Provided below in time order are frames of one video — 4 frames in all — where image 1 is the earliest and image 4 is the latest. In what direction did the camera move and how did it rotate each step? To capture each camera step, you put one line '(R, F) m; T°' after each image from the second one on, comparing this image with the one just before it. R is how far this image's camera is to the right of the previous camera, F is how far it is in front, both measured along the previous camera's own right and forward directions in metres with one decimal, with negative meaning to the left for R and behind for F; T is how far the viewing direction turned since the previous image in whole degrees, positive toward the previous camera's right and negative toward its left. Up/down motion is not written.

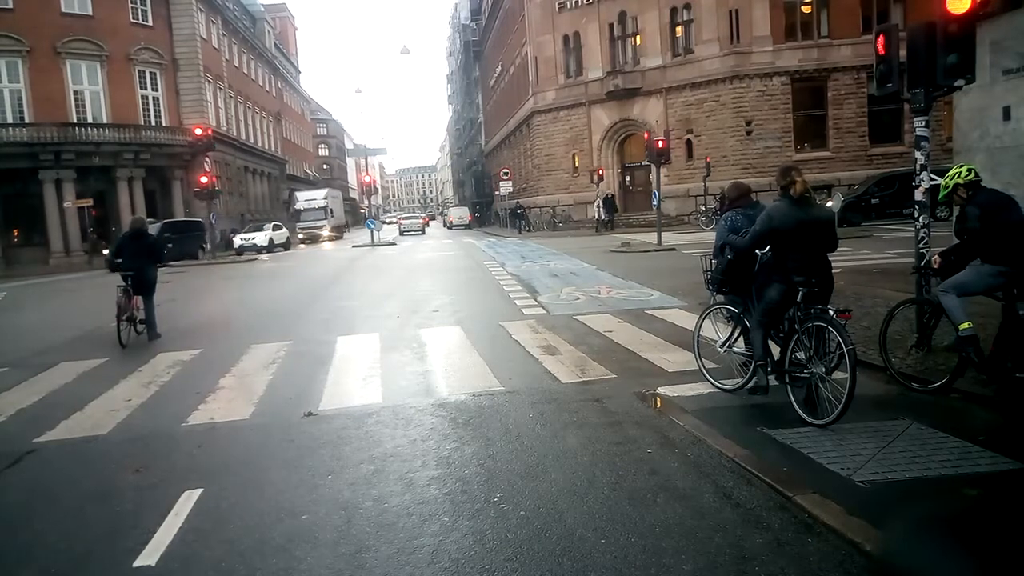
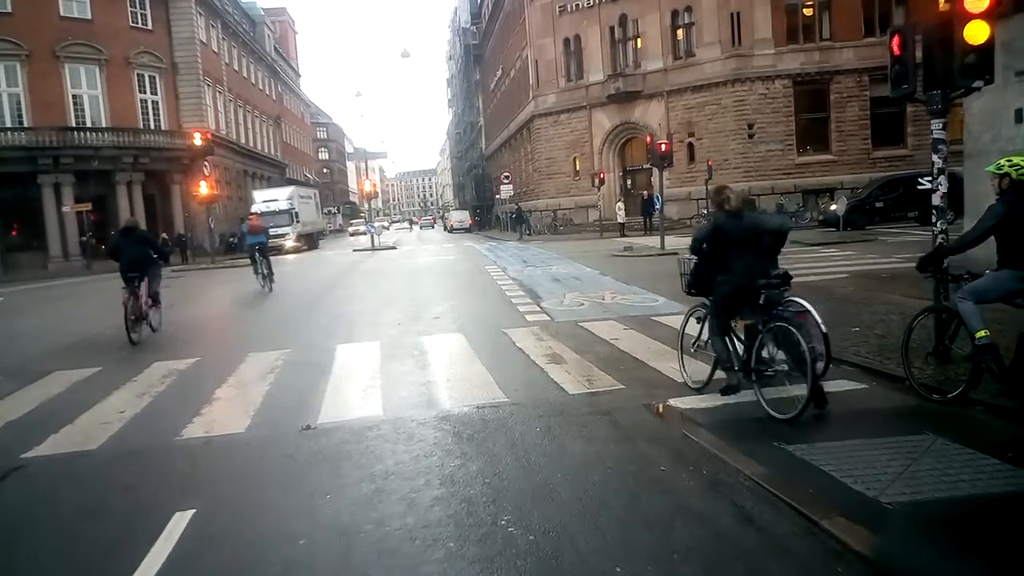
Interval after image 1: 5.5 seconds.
(0.0, +0.2) m; 0°
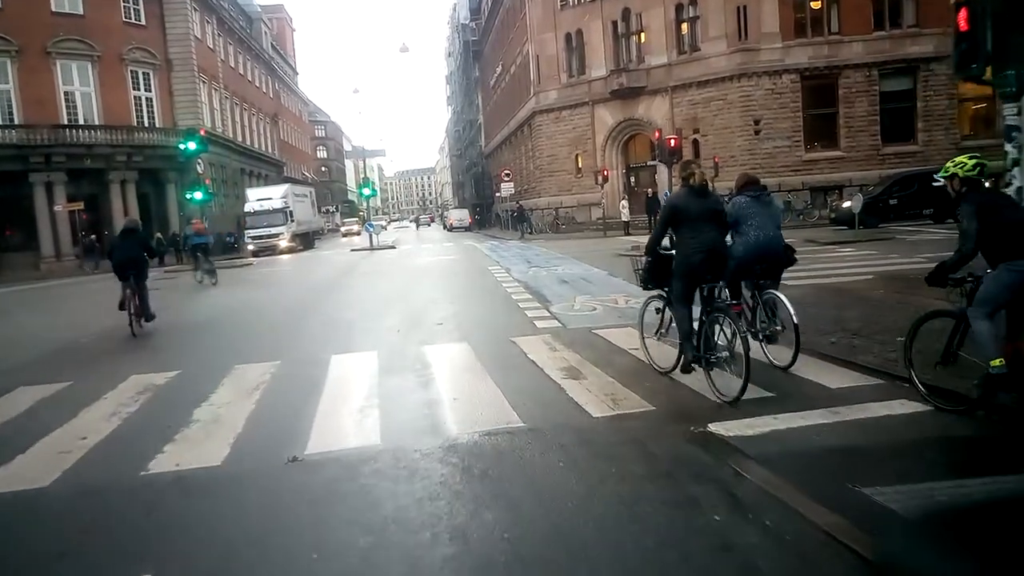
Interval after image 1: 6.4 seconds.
(-0.1, +0.8) m; 0°
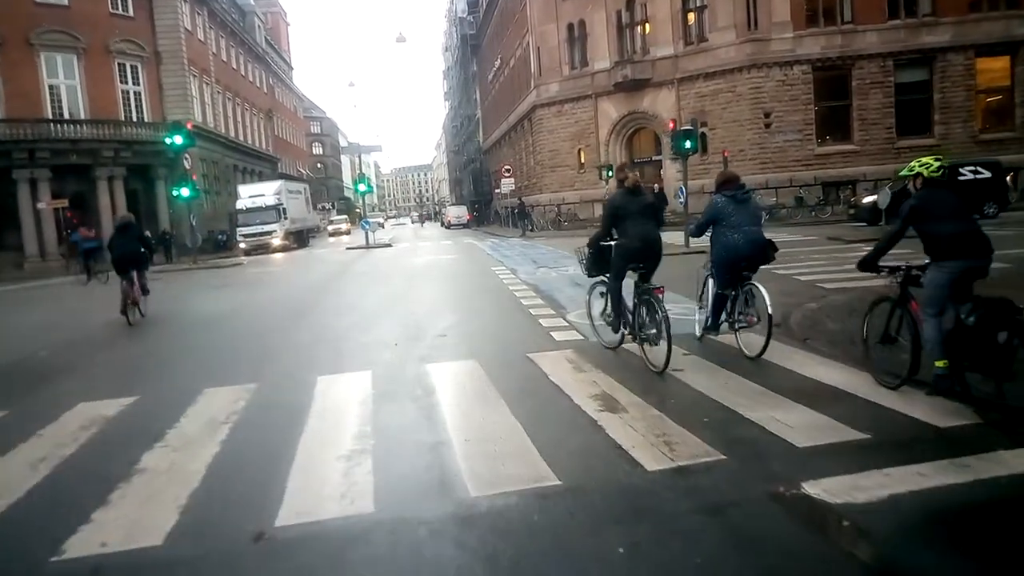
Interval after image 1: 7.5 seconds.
(-0.2, +1.3) m; 0°
